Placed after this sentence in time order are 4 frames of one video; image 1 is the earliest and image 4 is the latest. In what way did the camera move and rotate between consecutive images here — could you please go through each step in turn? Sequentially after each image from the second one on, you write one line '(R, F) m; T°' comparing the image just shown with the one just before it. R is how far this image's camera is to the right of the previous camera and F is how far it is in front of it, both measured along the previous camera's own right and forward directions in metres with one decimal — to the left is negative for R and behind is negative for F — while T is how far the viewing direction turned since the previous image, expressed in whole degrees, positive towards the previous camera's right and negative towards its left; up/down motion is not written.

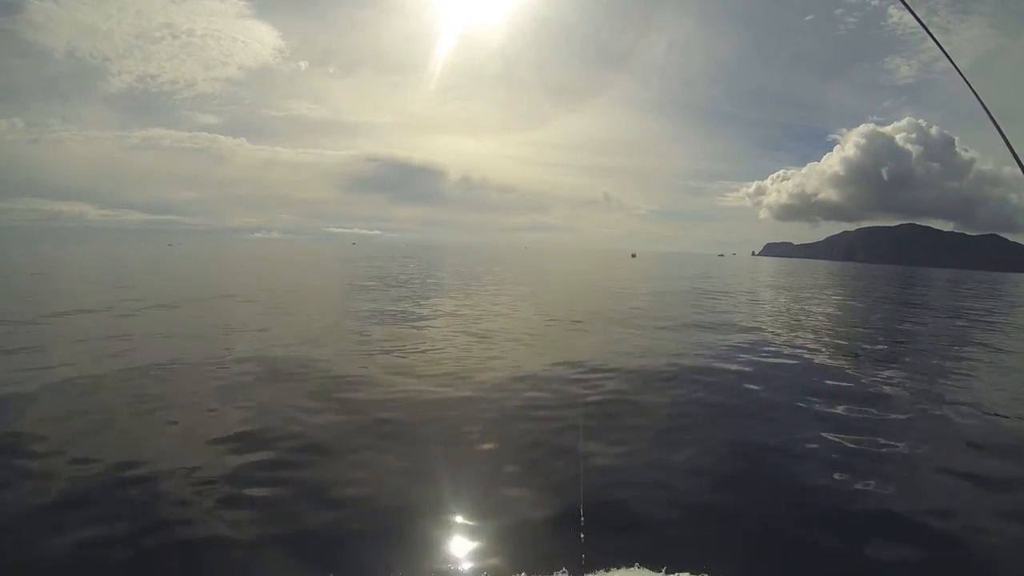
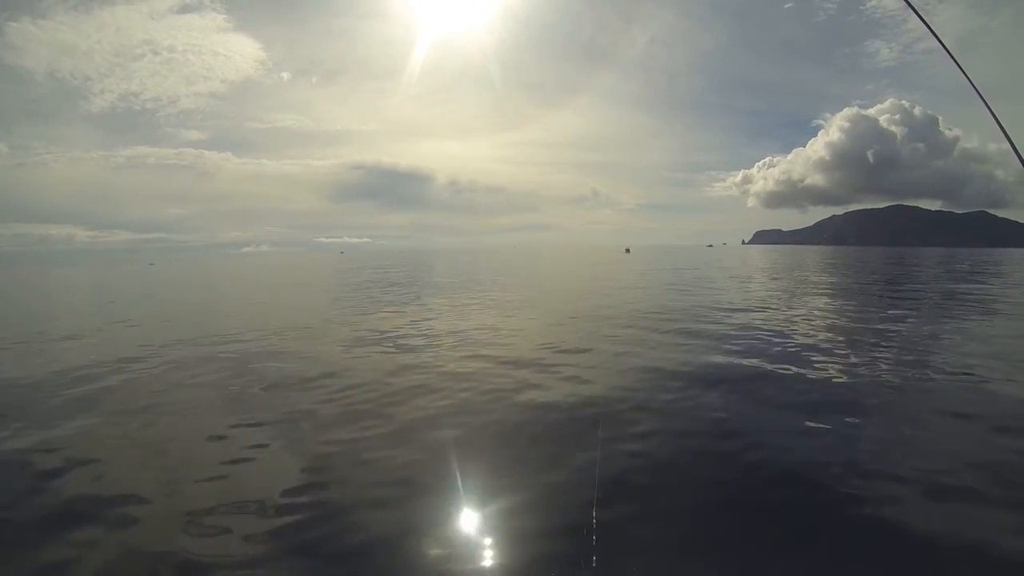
(-0.6, +0.1) m; +1°
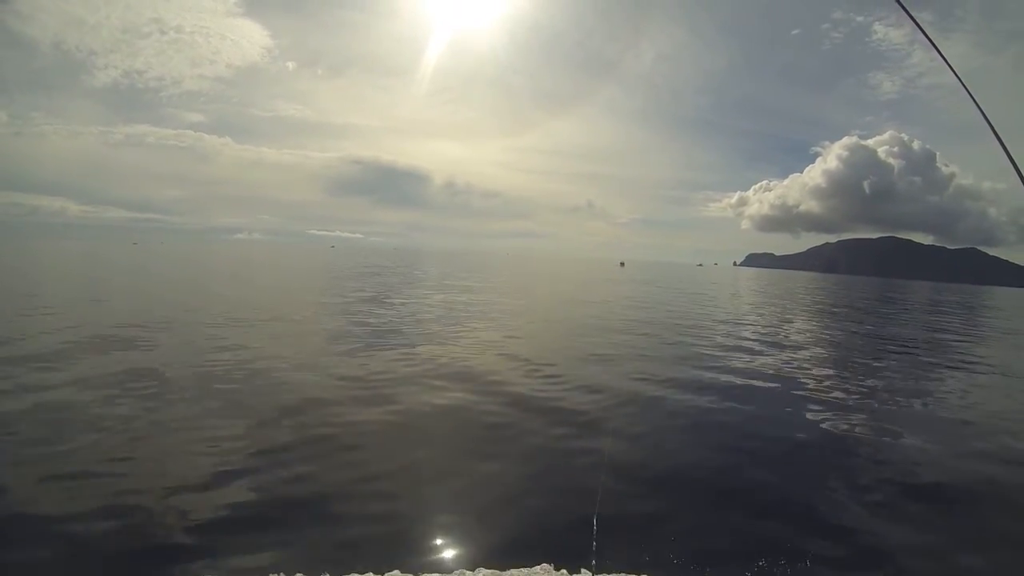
(-1.4, -0.2) m; +1°
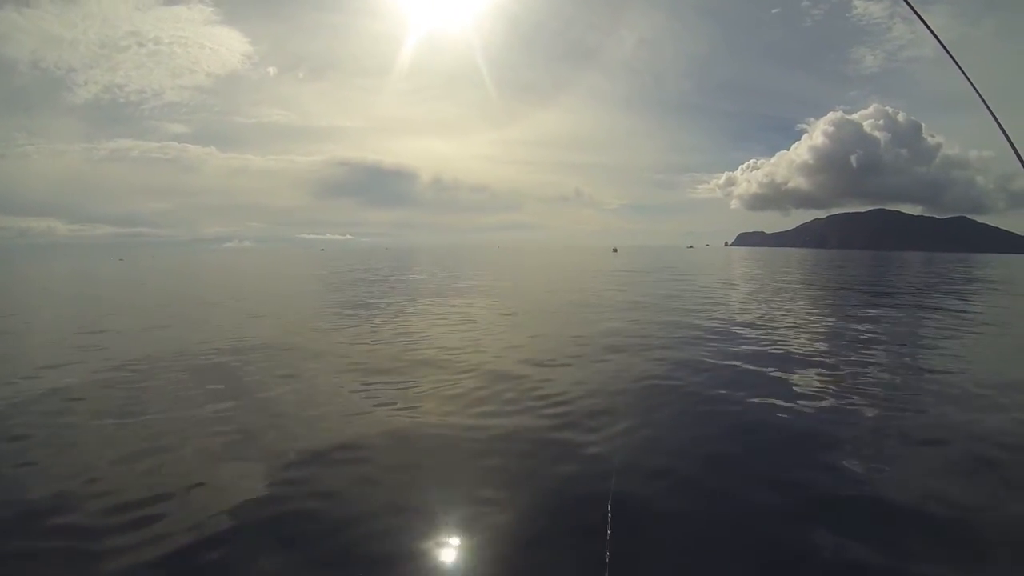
(-0.6, -0.6) m; +1°
